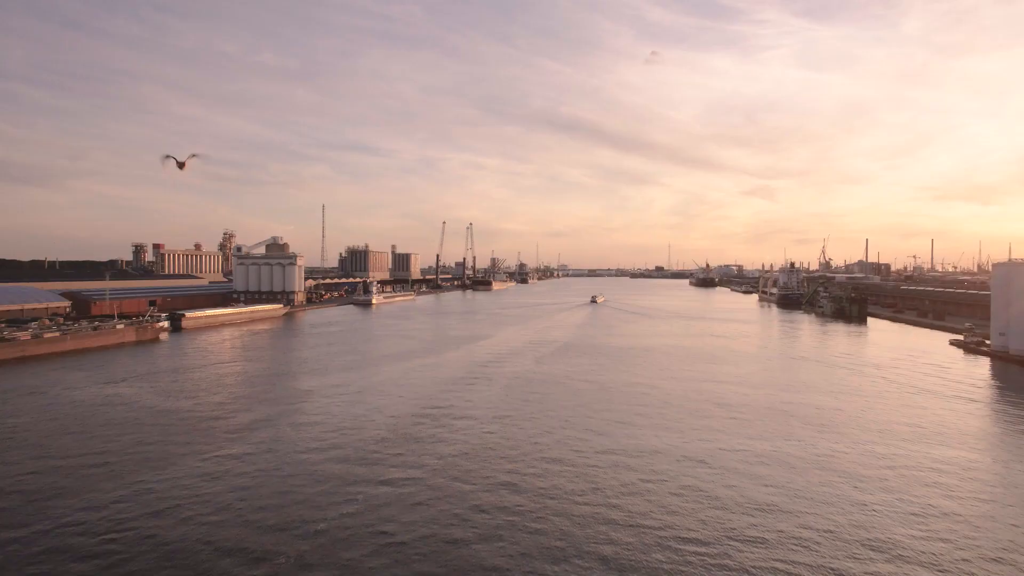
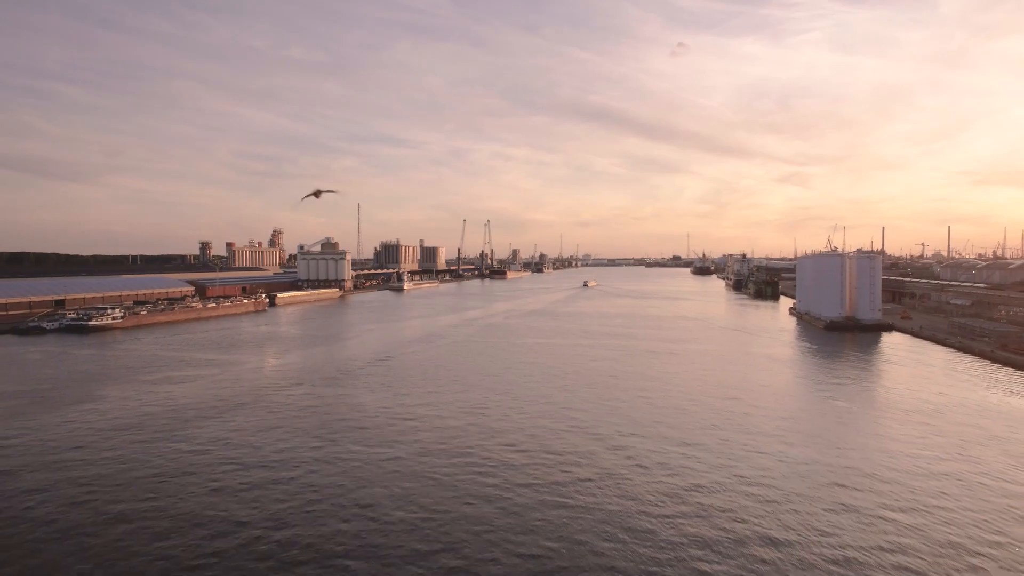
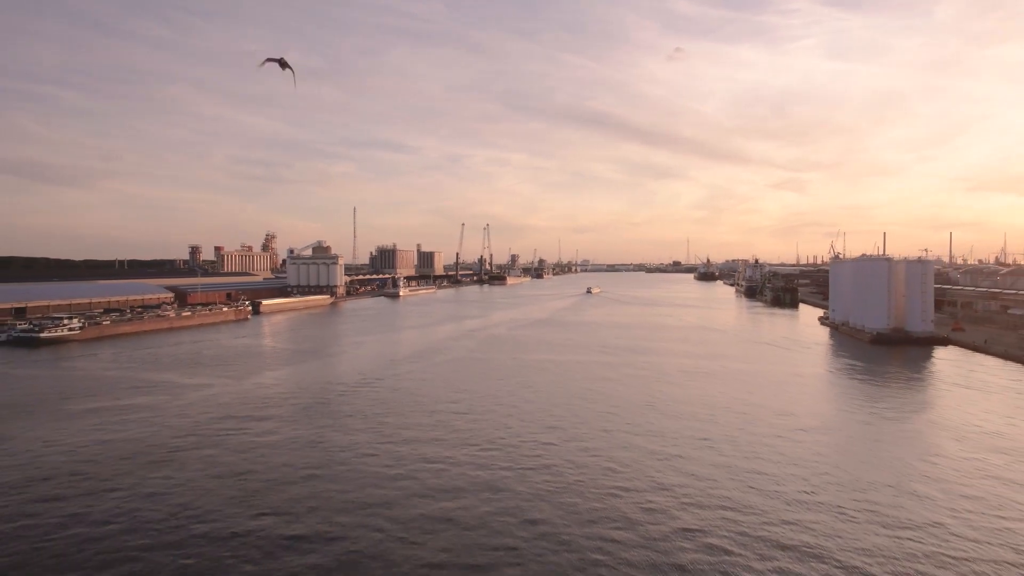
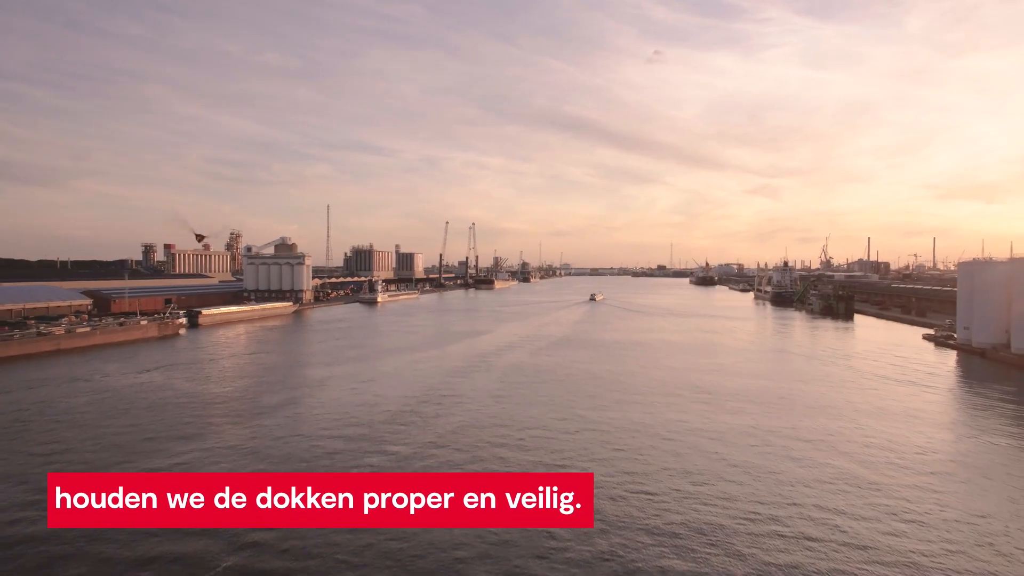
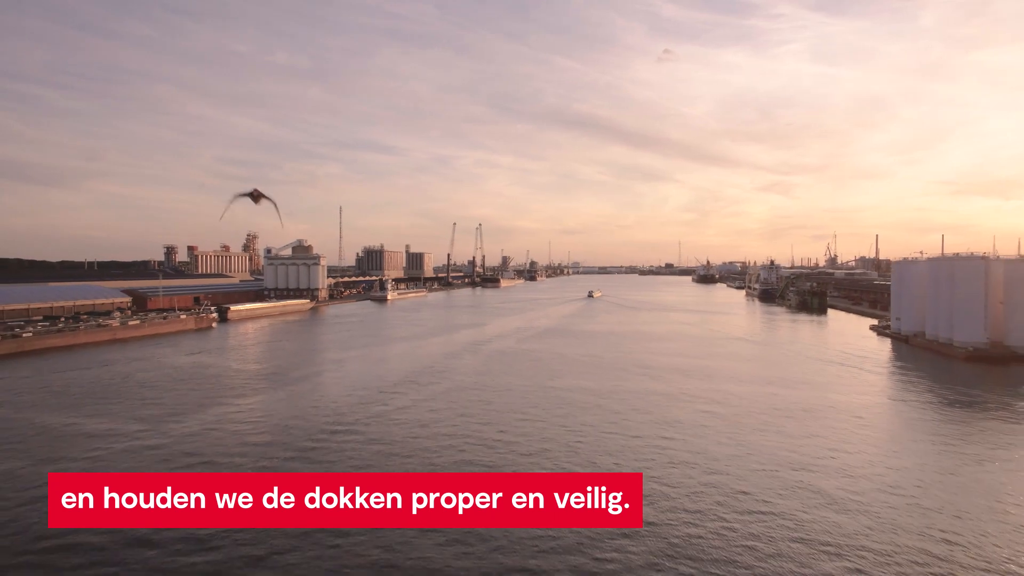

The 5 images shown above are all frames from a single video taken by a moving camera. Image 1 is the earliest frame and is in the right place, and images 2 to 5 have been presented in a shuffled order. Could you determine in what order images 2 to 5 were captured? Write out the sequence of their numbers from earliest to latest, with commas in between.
4, 5, 3, 2
